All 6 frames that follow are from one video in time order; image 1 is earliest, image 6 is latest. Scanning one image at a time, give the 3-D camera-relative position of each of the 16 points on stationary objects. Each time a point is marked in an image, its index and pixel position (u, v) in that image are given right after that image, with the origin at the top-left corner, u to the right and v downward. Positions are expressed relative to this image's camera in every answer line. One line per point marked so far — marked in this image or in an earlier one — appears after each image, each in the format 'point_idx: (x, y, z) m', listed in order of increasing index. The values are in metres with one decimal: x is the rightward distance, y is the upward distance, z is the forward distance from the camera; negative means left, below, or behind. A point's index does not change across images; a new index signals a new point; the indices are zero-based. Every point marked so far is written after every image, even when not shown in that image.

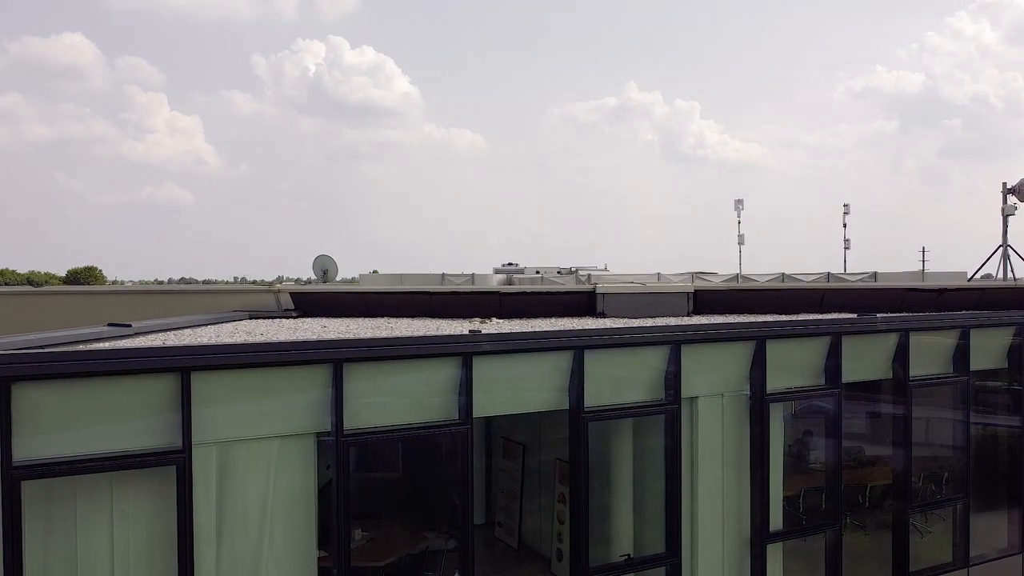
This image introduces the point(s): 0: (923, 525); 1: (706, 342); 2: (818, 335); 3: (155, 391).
0: (+6.1, -3.6, +9.0) m
1: (+2.3, -0.6, +7.5) m
2: (+4.0, -0.6, +8.1) m
3: (-3.1, -0.9, +5.3) m
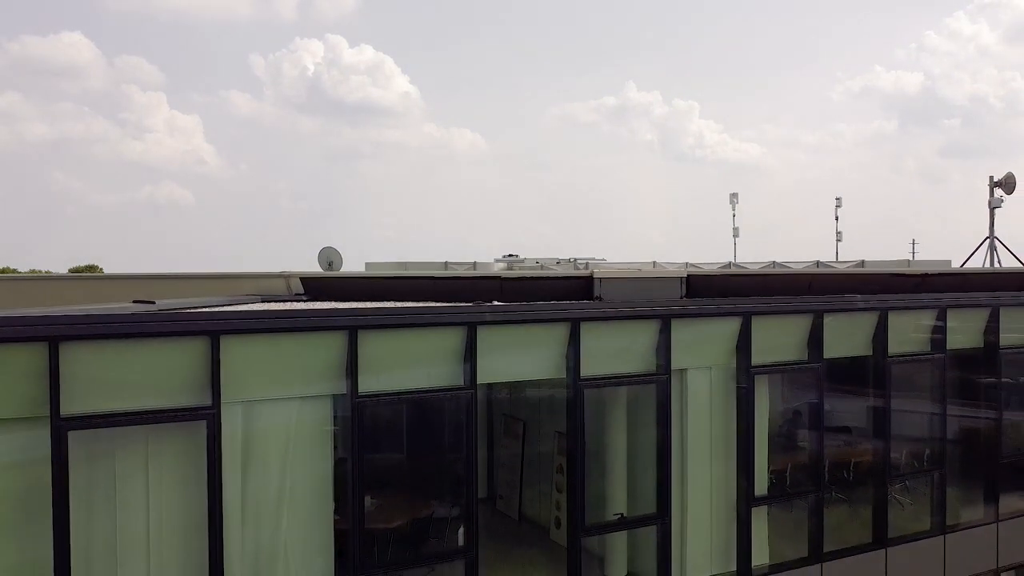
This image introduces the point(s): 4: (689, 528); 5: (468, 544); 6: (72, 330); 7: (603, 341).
0: (+6.2, -3.3, +9.5) m
1: (+2.4, -0.4, +8.0) m
2: (+4.0, -0.4, +8.6) m
3: (-3.1, -0.6, +5.7) m
4: (+2.3, -3.1, +8.0) m
5: (-0.5, -2.9, +6.9) m
6: (-3.8, -0.3, +5.3) m
7: (+1.1, -0.6, +7.5) m
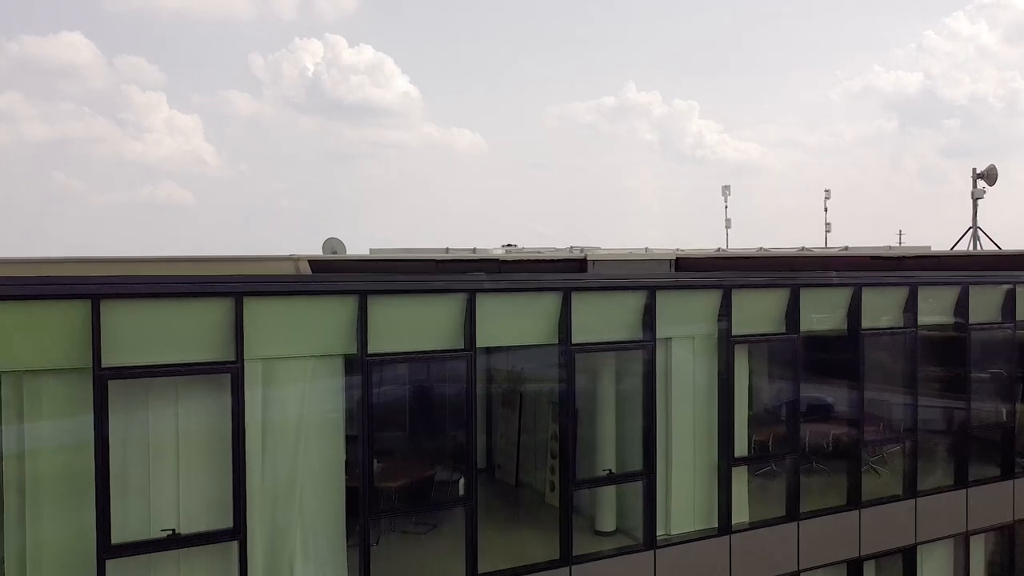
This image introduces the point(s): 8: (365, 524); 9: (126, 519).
0: (+6.1, -3.0, +10.1) m
1: (+2.3, 0.0, +8.6) m
2: (+4.0, 0.0, +9.2) m
3: (-3.2, -0.3, +6.3) m
4: (+2.3, -2.8, +8.6) m
5: (-0.5, -2.5, +7.5) m
6: (-3.9, 0.0, +5.9) m
7: (+1.1, -0.3, +8.1) m
8: (-1.7, -2.8, +7.0) m
9: (-3.9, -2.3, +6.1) m
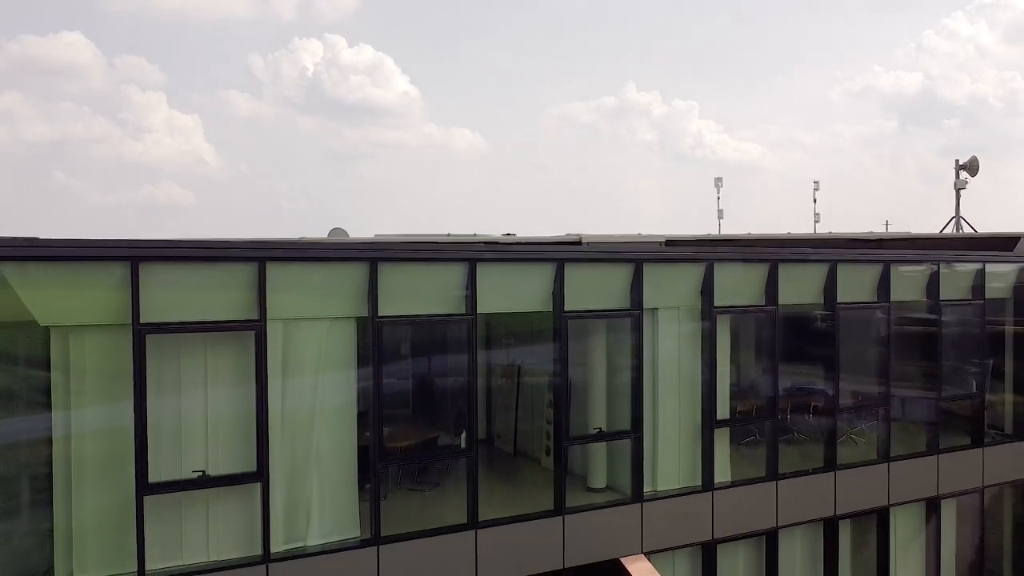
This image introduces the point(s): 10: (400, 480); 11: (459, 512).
0: (+6.1, -2.6, +10.8) m
1: (+2.3, +0.4, +9.2) m
2: (+4.0, +0.4, +9.9) m
3: (-3.2, +0.1, +7.0) m
4: (+2.3, -2.4, +9.3) m
5: (-0.6, -2.1, +8.1) m
6: (-3.9, +0.4, +6.6) m
7: (+1.0, +0.1, +8.8) m
8: (-1.7, -2.5, +7.7) m
9: (-3.9, -1.9, +6.8) m
10: (-1.4, -2.5, +7.8) m
11: (-0.7, -3.0, +8.1) m
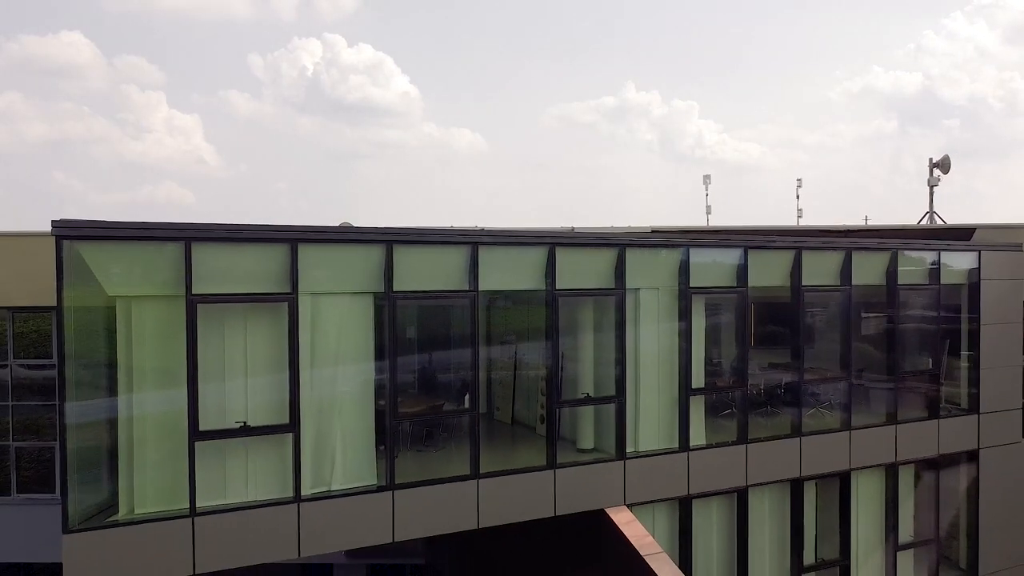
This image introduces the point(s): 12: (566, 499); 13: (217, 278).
0: (+6.0, -2.3, +11.9) m
1: (+2.2, +0.7, +10.4) m
2: (+3.9, +0.7, +11.0) m
3: (-3.2, +0.4, +8.1) m
4: (+2.2, -2.1, +10.4) m
5: (-0.6, -1.8, +9.3) m
6: (-4.0, +0.7, +7.7) m
7: (+1.0, +0.4, +9.9) m
8: (-1.8, -2.2, +8.8) m
9: (-4.0, -1.6, +7.9) m
10: (-1.5, -2.2, +8.9) m
11: (-0.7, -2.7, +9.2) m
12: (+0.9, -3.4, +9.8) m
13: (-3.8, +0.1, +7.8) m
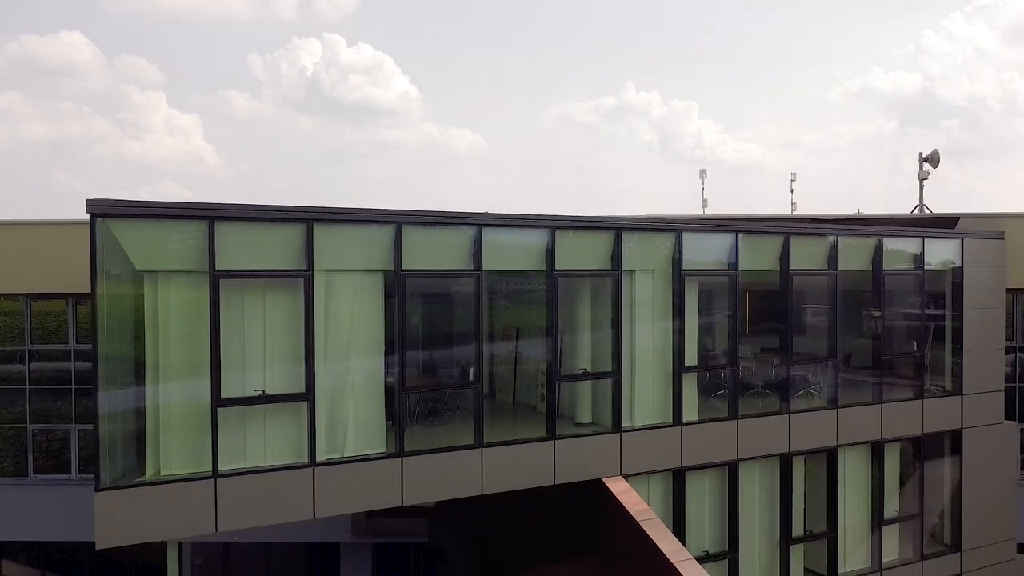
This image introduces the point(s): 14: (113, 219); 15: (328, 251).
0: (+6.1, -2.0, +12.4) m
1: (+2.3, +1.0, +10.9) m
2: (+3.9, +1.0, +11.5) m
3: (-3.2, +0.7, +8.6) m
4: (+2.3, -1.8, +10.9) m
5: (-0.6, -1.5, +9.8) m
6: (-3.9, +1.0, +8.2) m
7: (+1.0, +0.7, +10.4) m
8: (-1.7, -1.8, +9.3) m
9: (-3.9, -1.3, +8.4) m
10: (-1.4, -1.9, +9.4) m
11: (-0.7, -2.4, +9.7) m
12: (+0.9, -3.1, +10.3) m
13: (-3.8, +0.4, +8.4) m
14: (-5.1, +0.9, +7.8) m
15: (-2.7, +0.5, +8.9) m
